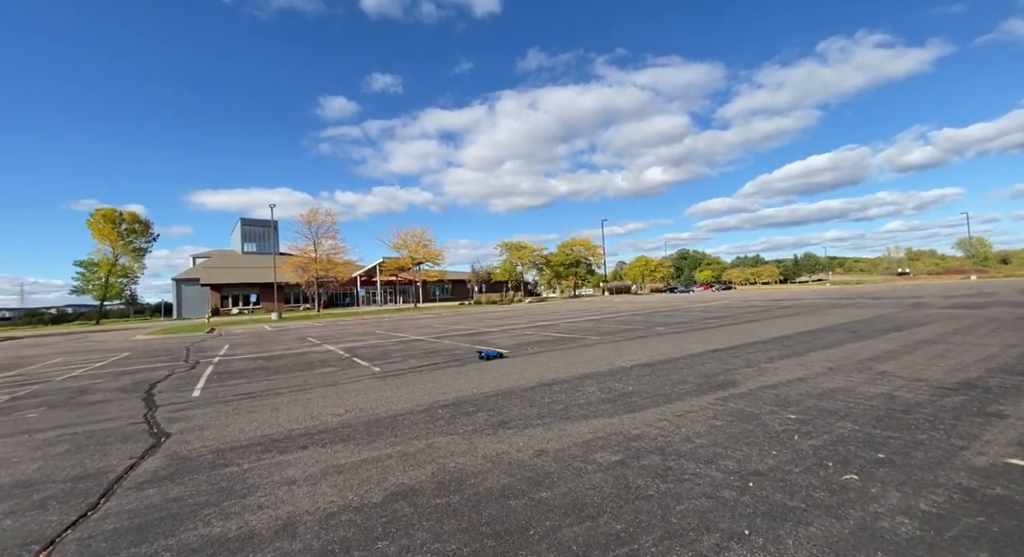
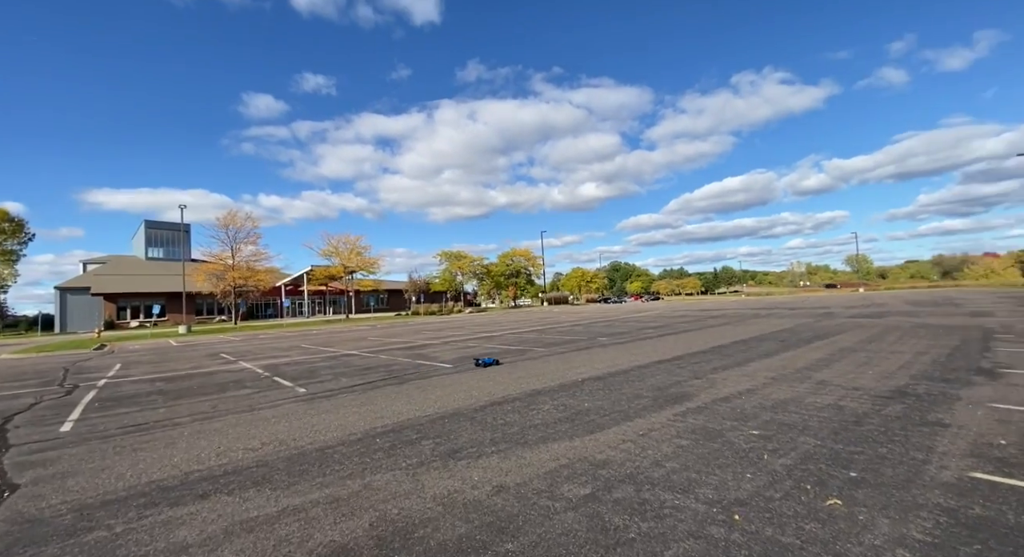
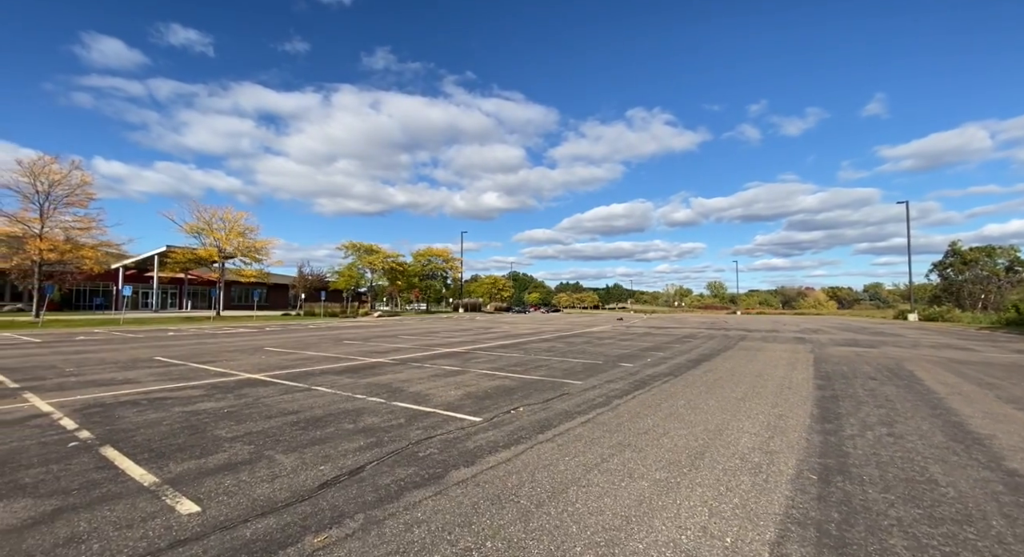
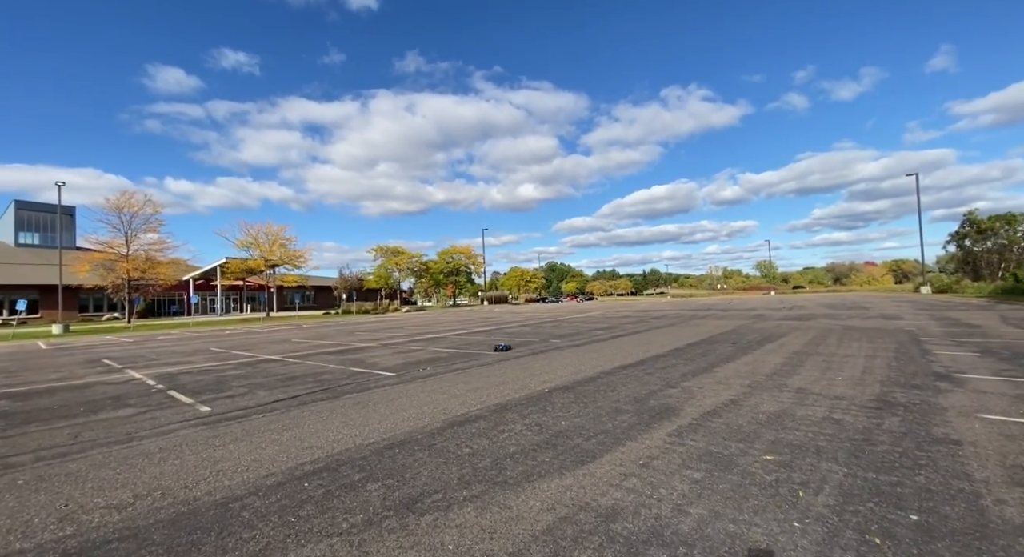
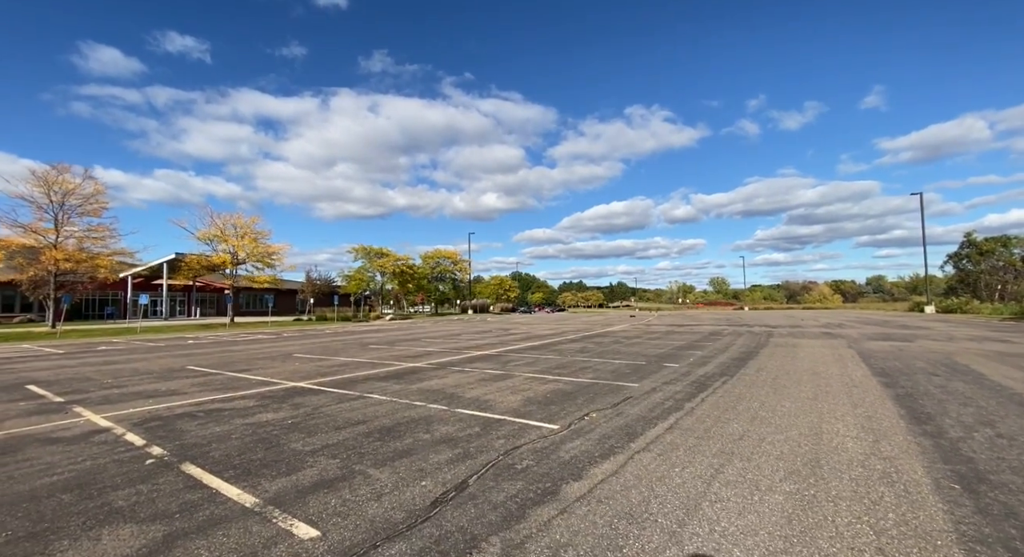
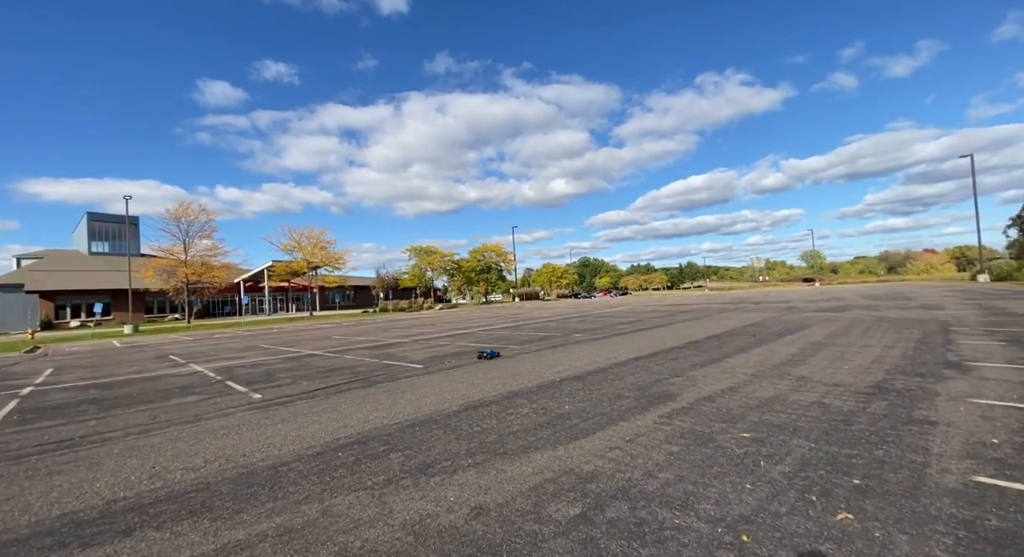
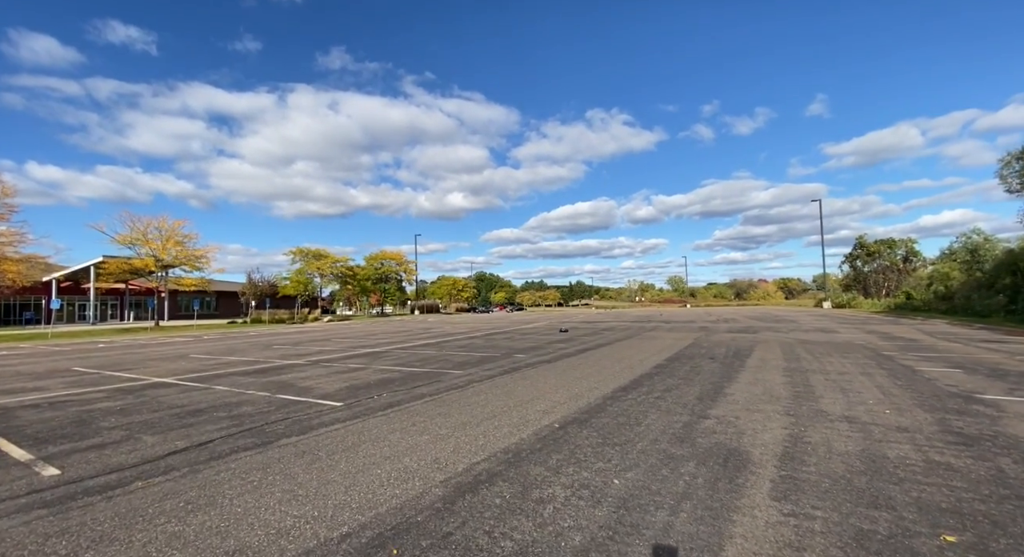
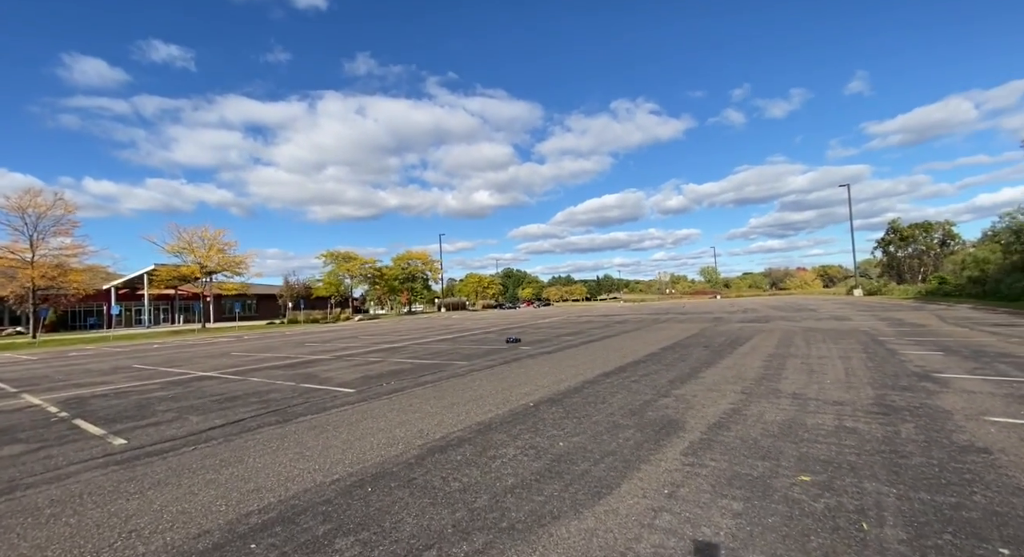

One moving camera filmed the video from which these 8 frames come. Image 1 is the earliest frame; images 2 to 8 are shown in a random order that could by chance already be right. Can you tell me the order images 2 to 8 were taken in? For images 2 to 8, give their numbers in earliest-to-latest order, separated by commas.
2, 6, 4, 8, 7, 3, 5
